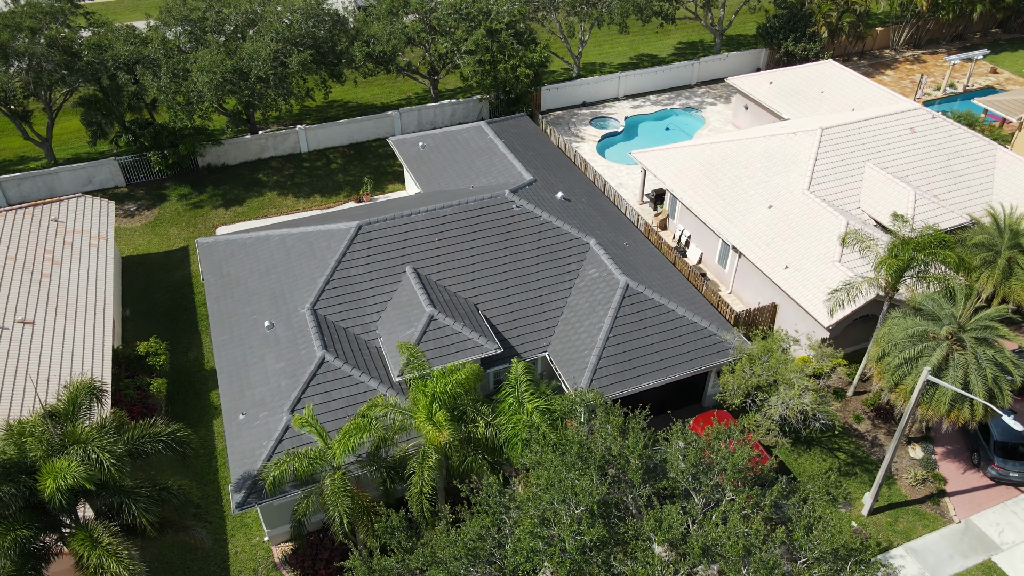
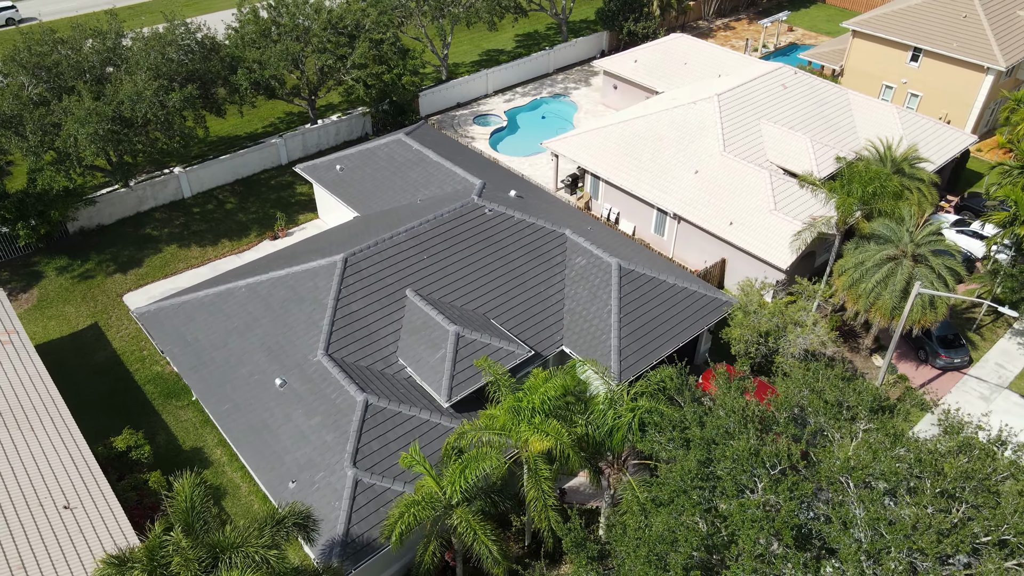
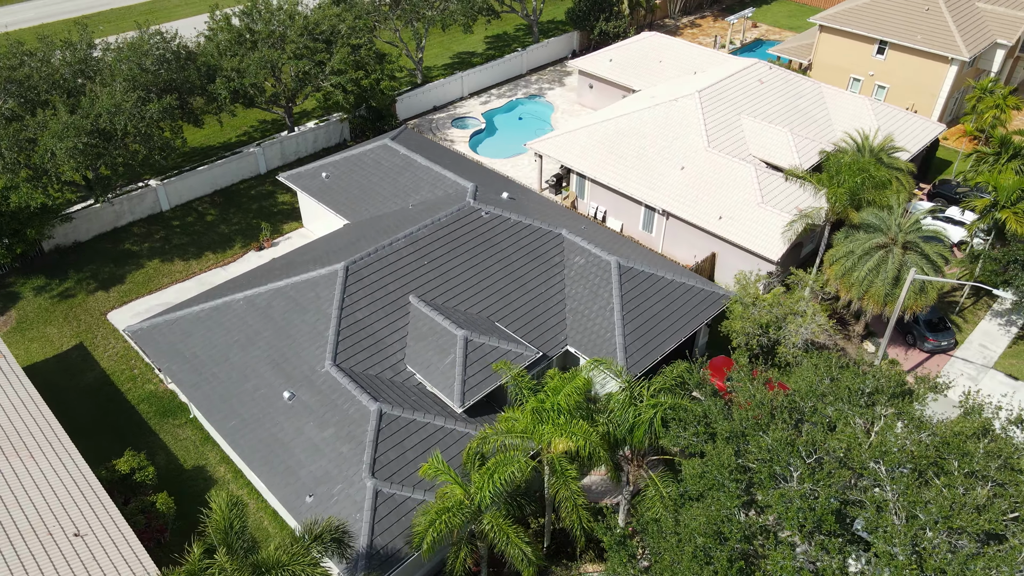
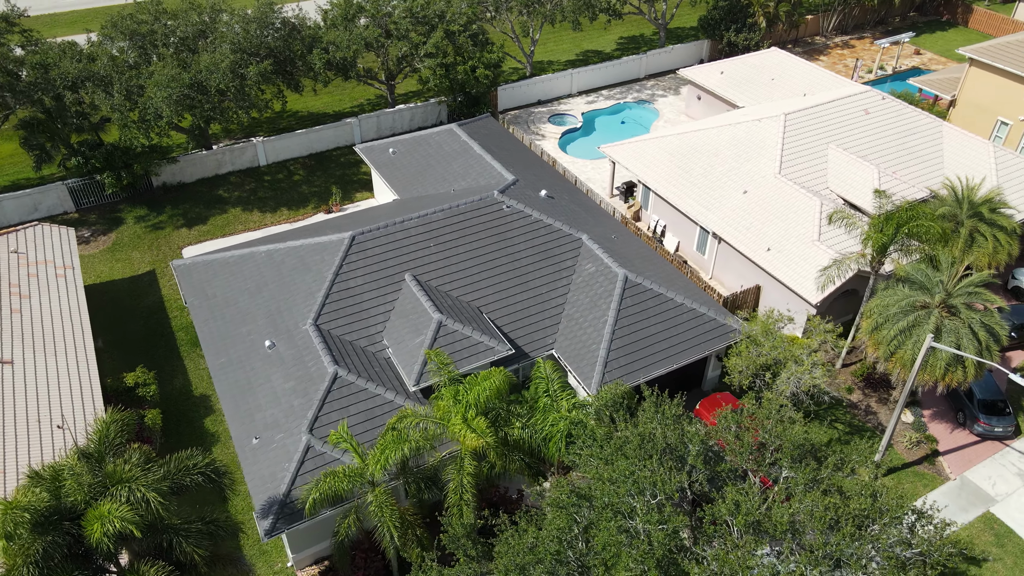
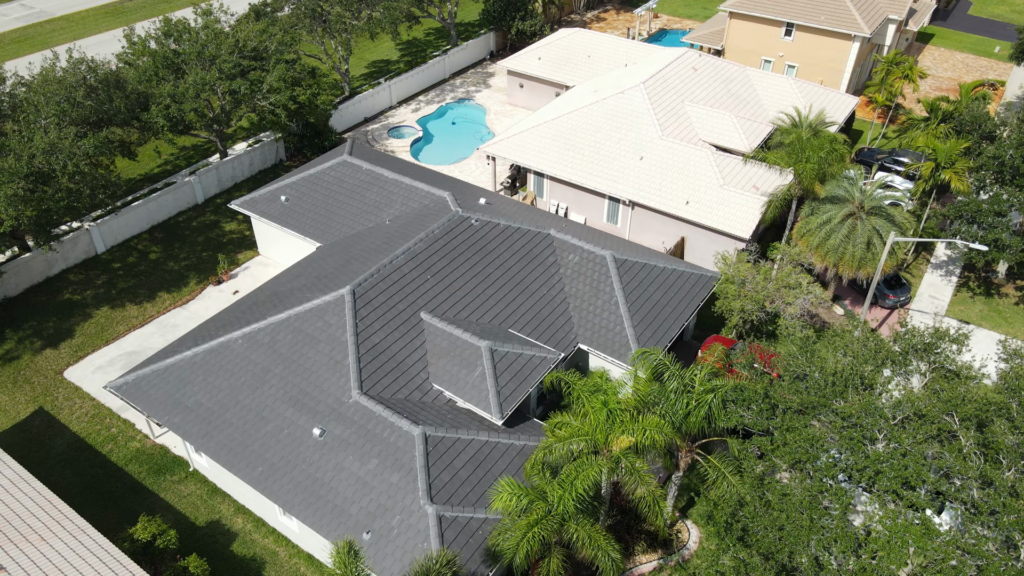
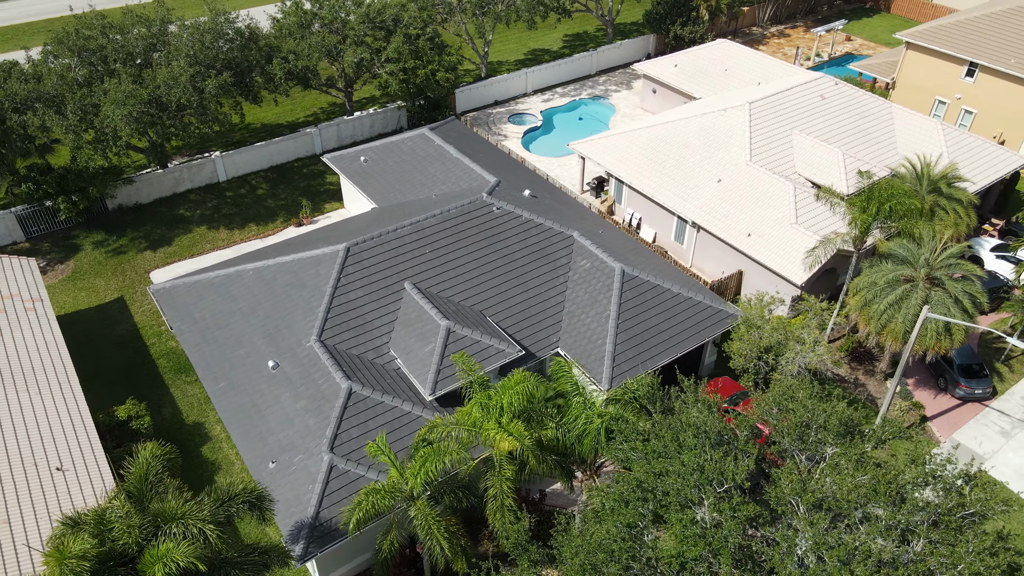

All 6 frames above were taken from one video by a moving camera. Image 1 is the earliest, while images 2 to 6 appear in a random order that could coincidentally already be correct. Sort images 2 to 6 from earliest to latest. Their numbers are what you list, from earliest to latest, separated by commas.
4, 6, 2, 3, 5
